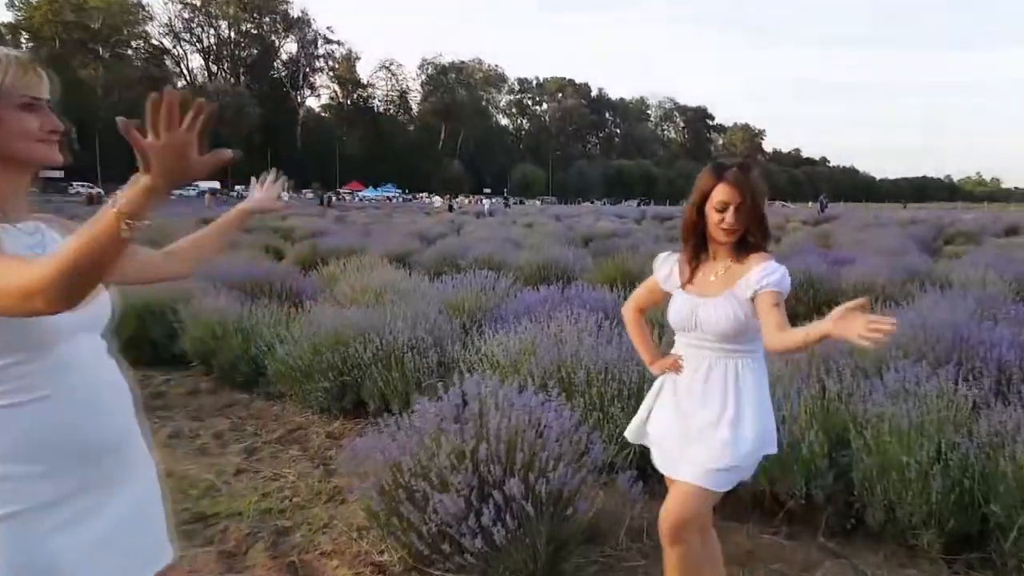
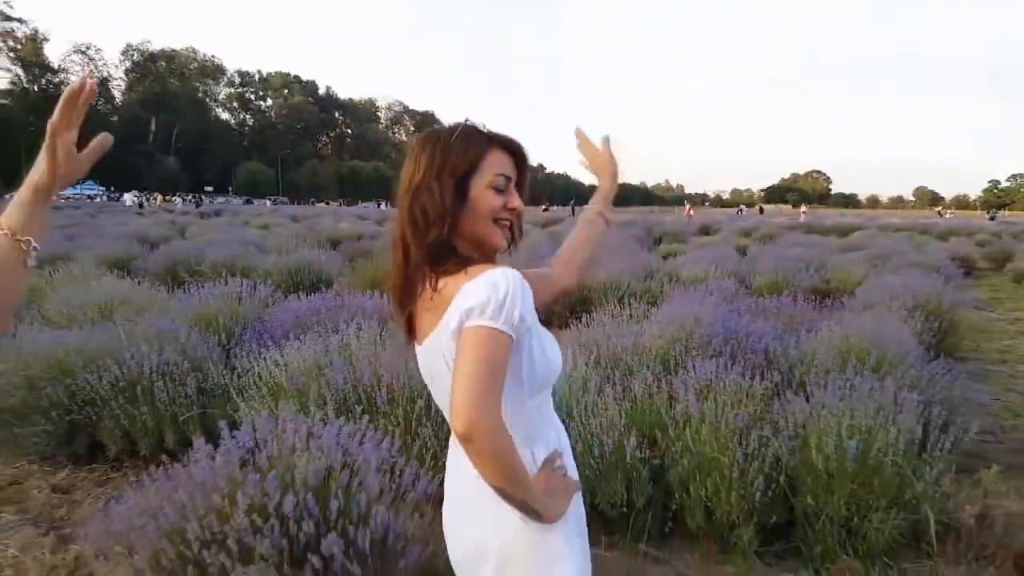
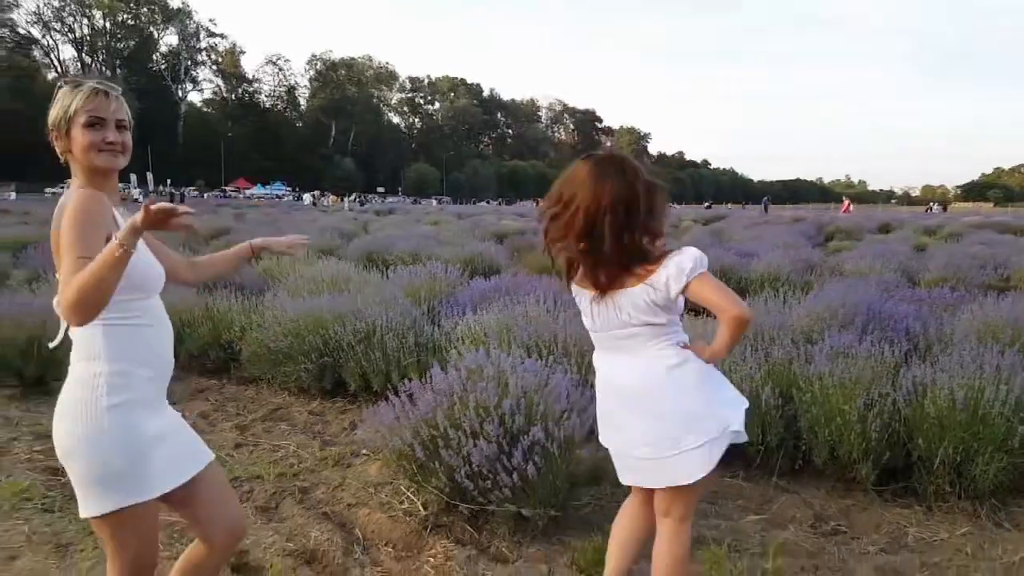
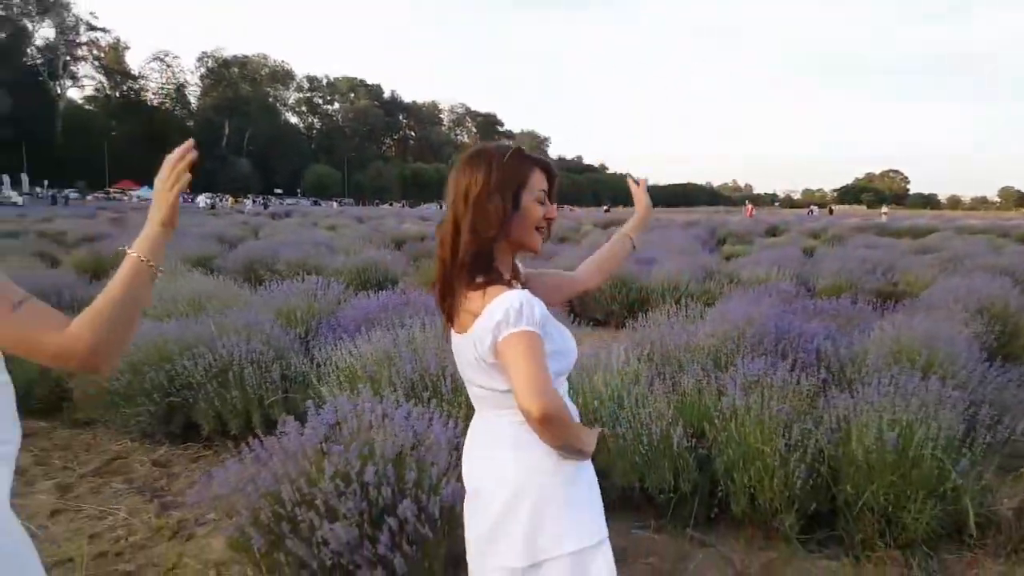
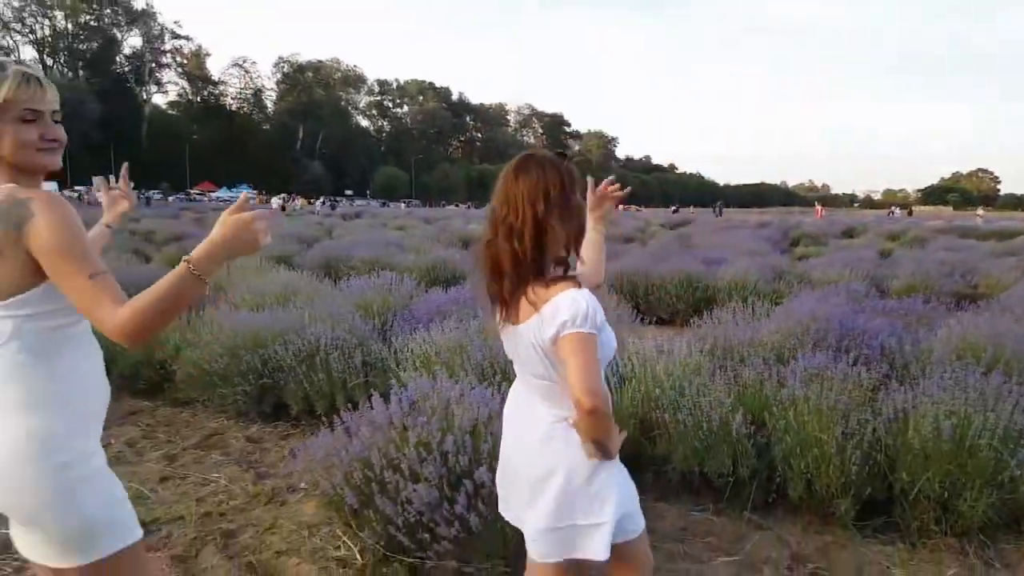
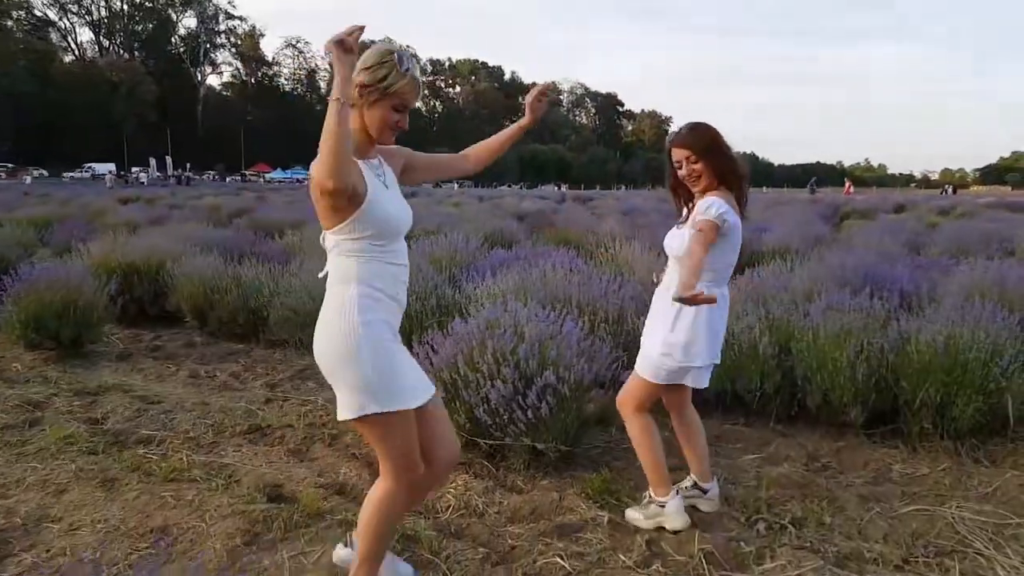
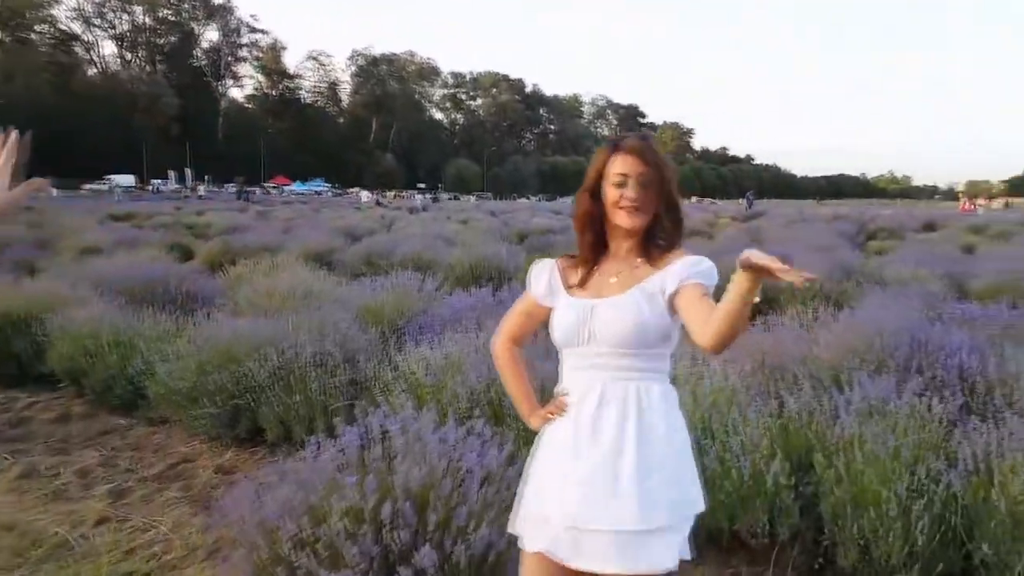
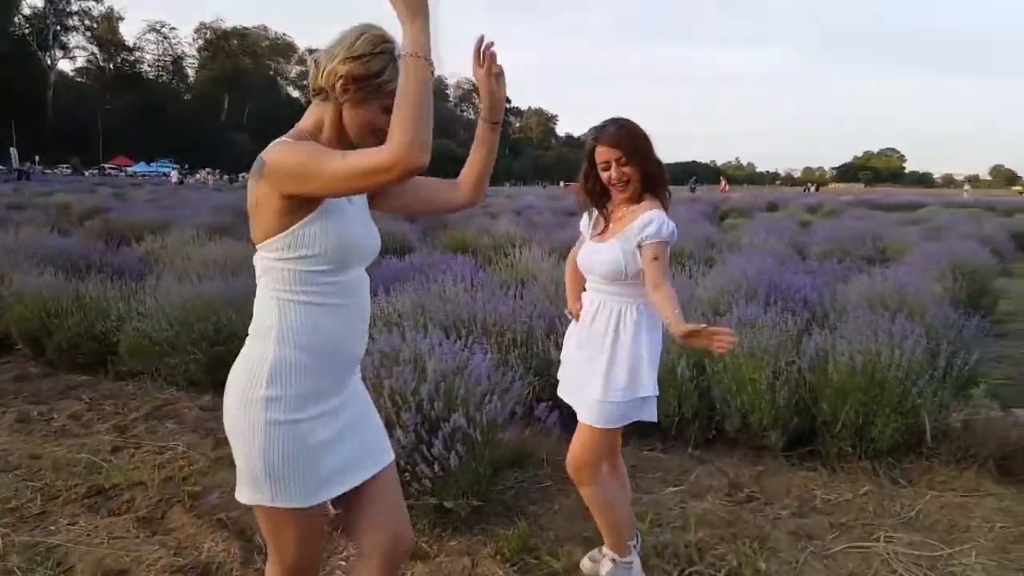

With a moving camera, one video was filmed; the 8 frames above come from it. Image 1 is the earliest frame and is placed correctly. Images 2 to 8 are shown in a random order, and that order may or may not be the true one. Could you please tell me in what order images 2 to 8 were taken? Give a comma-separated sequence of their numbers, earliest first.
7, 2, 4, 5, 3, 6, 8
